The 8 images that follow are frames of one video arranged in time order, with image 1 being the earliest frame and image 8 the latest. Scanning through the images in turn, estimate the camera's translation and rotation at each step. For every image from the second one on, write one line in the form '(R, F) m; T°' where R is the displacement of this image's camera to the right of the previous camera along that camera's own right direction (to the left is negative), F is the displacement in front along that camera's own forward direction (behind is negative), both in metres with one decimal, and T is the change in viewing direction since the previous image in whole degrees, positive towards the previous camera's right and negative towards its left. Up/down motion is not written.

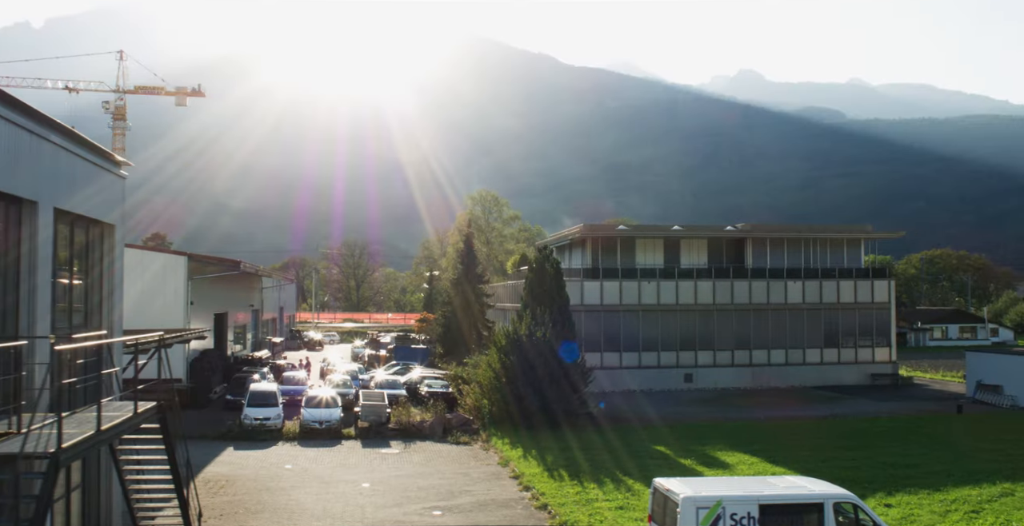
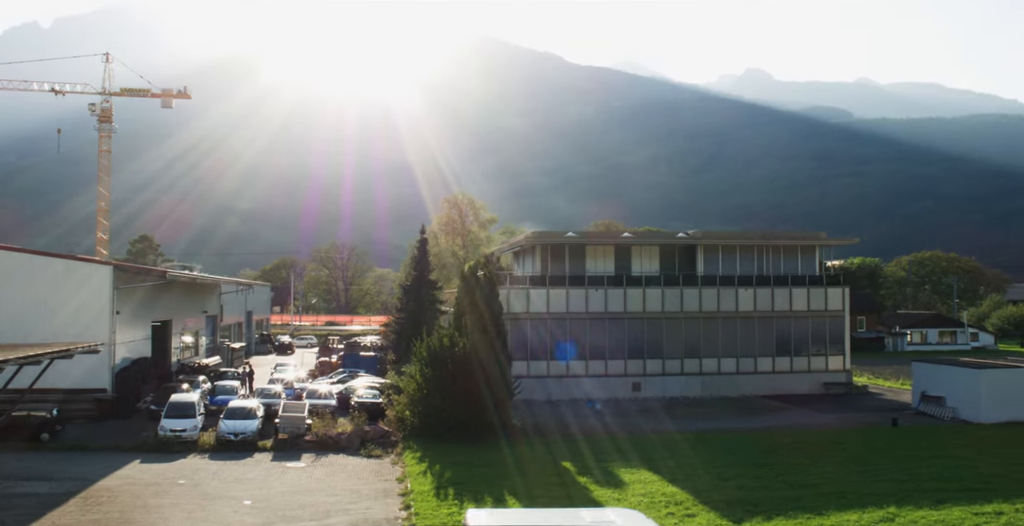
(+2.5, +0.2) m; 0°
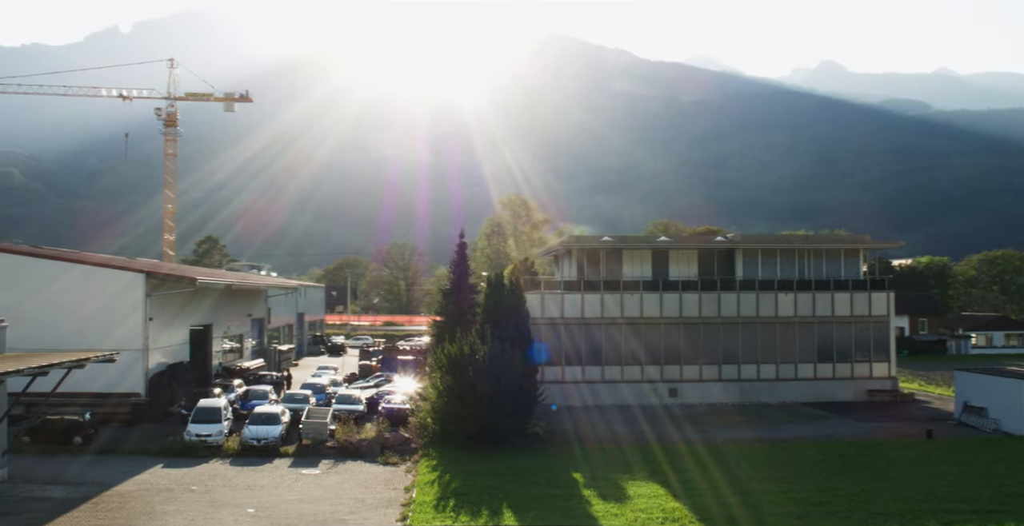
(+1.4, +0.2) m; -5°
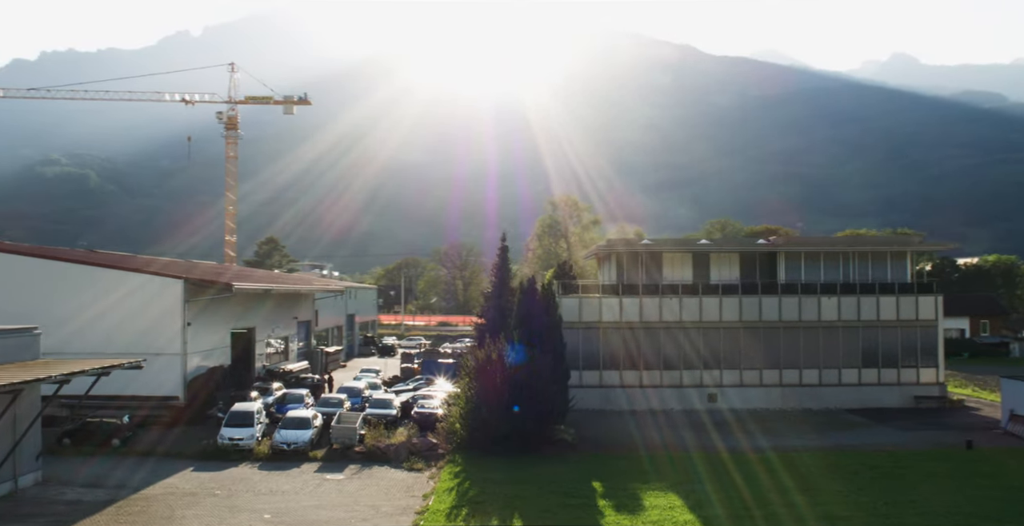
(+1.0, +0.1) m; -4°
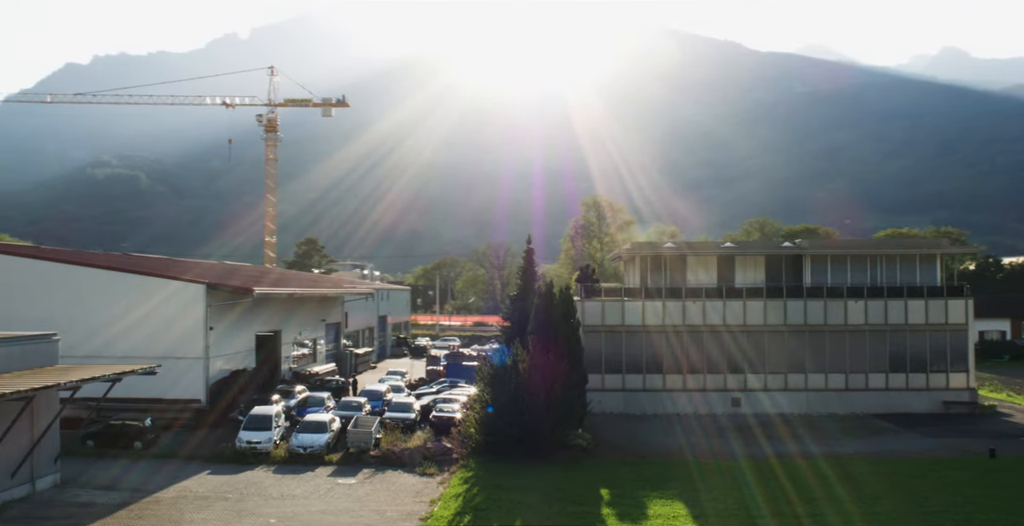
(+0.9, +0.1) m; -3°
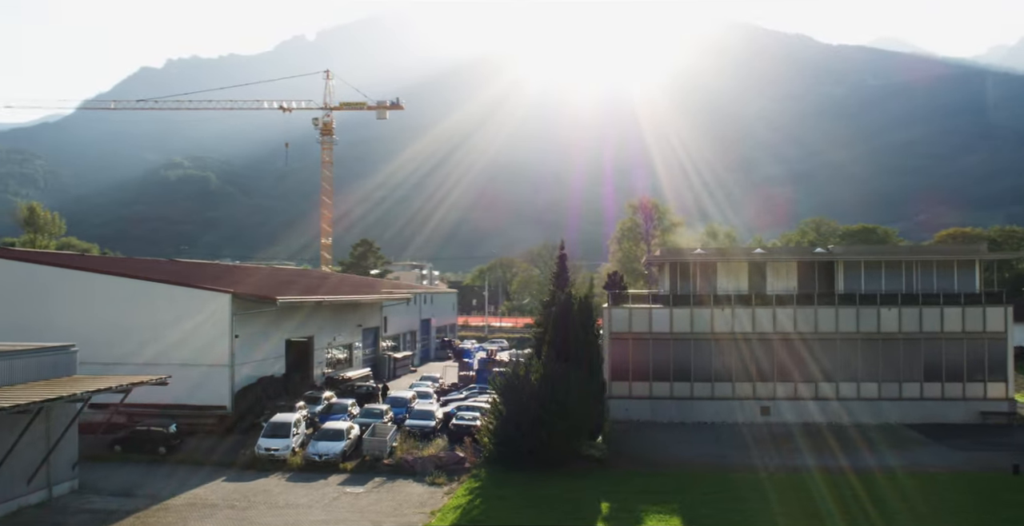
(+1.5, +0.1) m; -4°
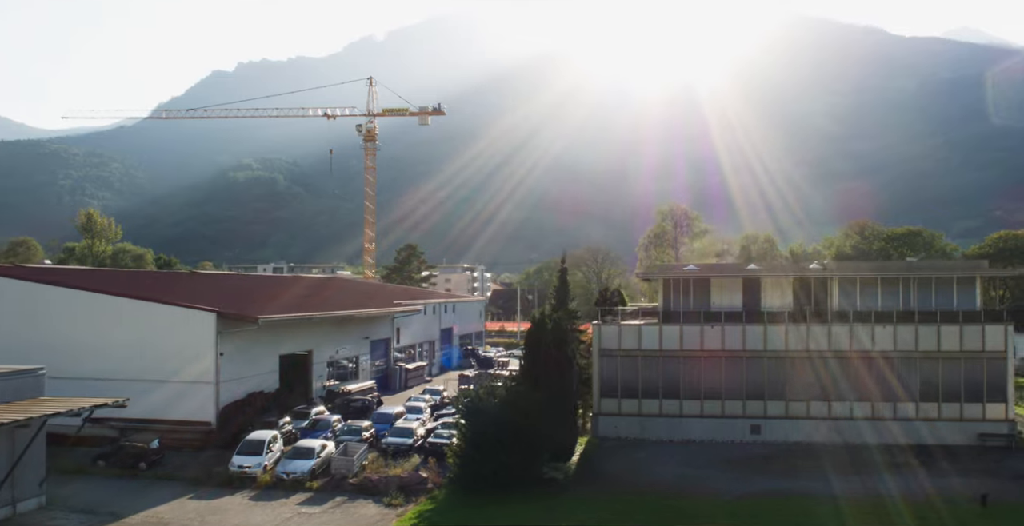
(+3.0, -0.1) m; -4°
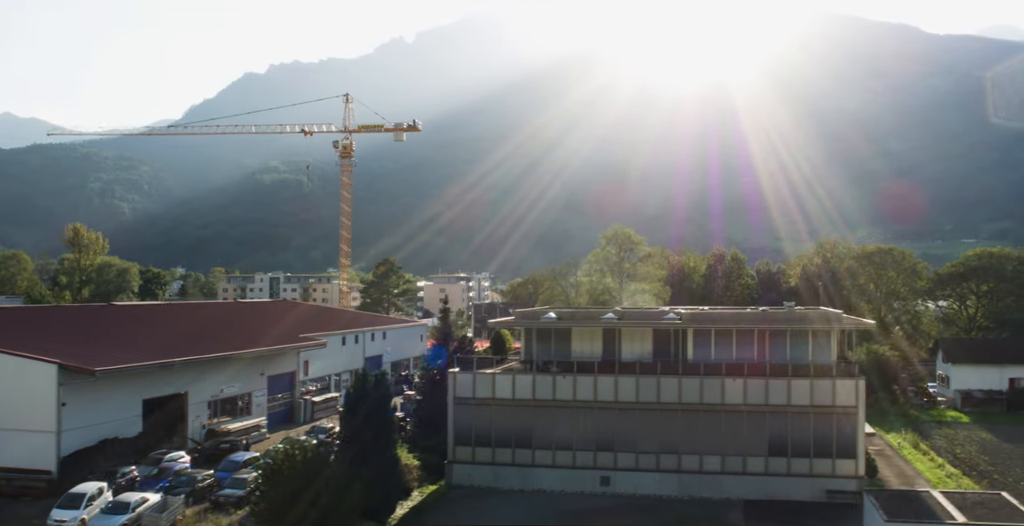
(+7.1, -0.2) m; -2°
